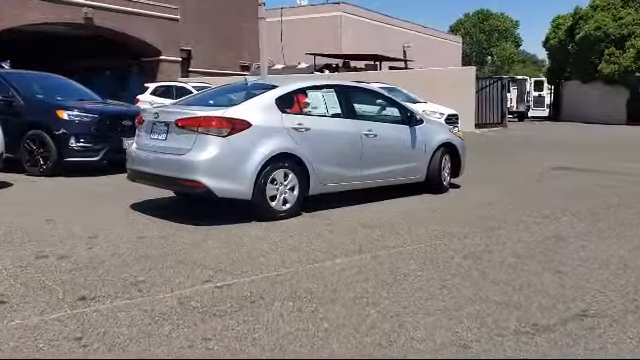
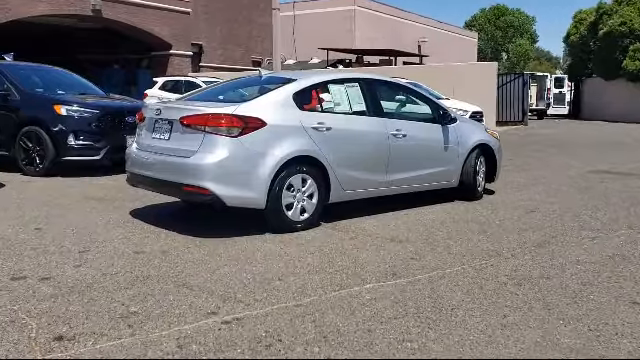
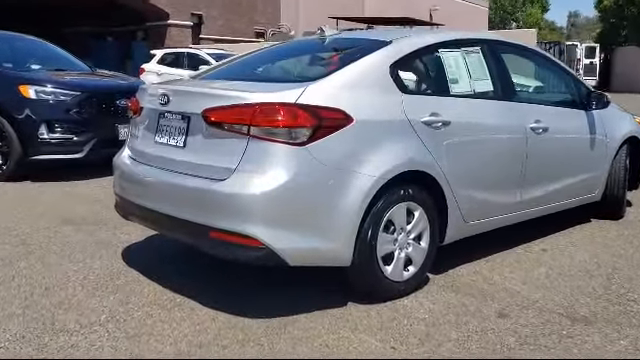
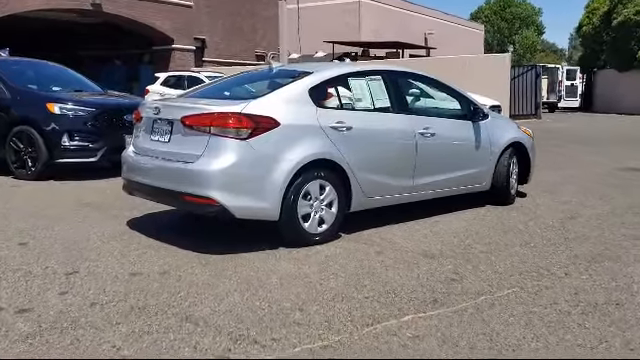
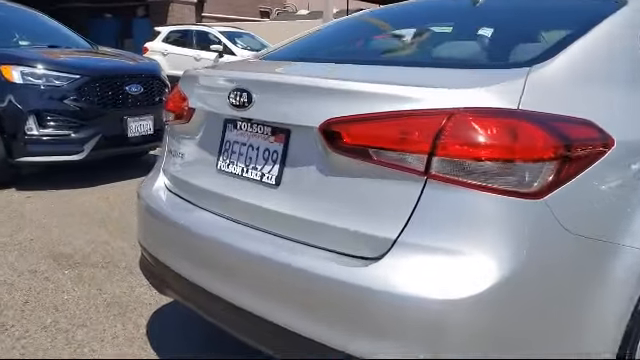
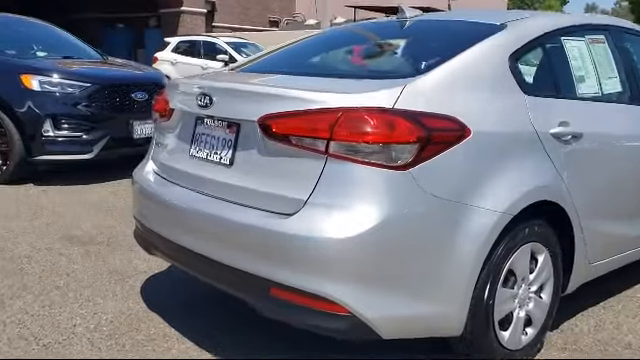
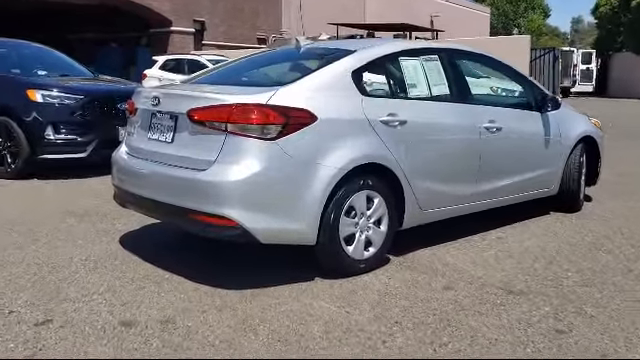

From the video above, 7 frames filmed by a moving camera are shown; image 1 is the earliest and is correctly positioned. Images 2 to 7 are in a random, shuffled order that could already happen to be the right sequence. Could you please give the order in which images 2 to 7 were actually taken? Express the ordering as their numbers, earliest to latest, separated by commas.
2, 4, 7, 3, 6, 5
